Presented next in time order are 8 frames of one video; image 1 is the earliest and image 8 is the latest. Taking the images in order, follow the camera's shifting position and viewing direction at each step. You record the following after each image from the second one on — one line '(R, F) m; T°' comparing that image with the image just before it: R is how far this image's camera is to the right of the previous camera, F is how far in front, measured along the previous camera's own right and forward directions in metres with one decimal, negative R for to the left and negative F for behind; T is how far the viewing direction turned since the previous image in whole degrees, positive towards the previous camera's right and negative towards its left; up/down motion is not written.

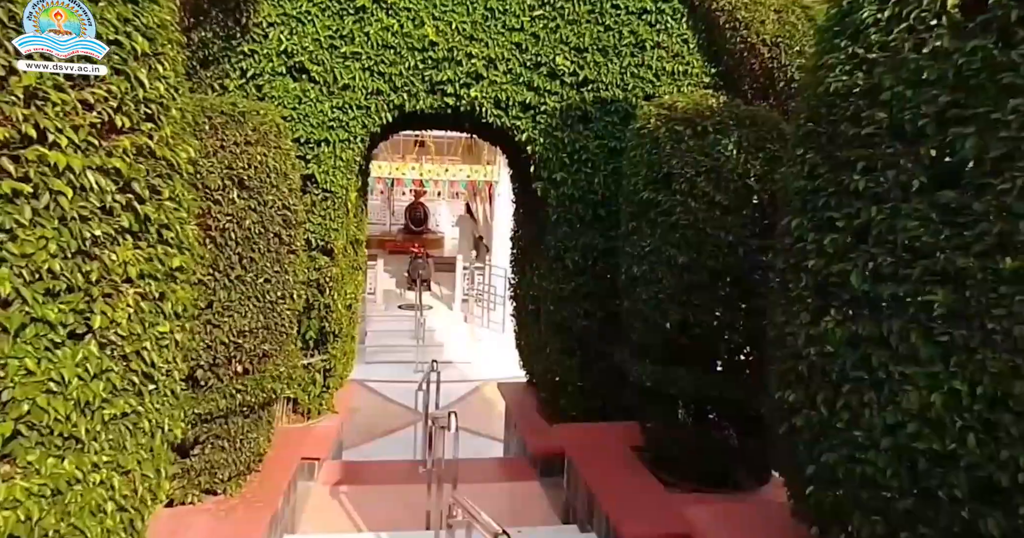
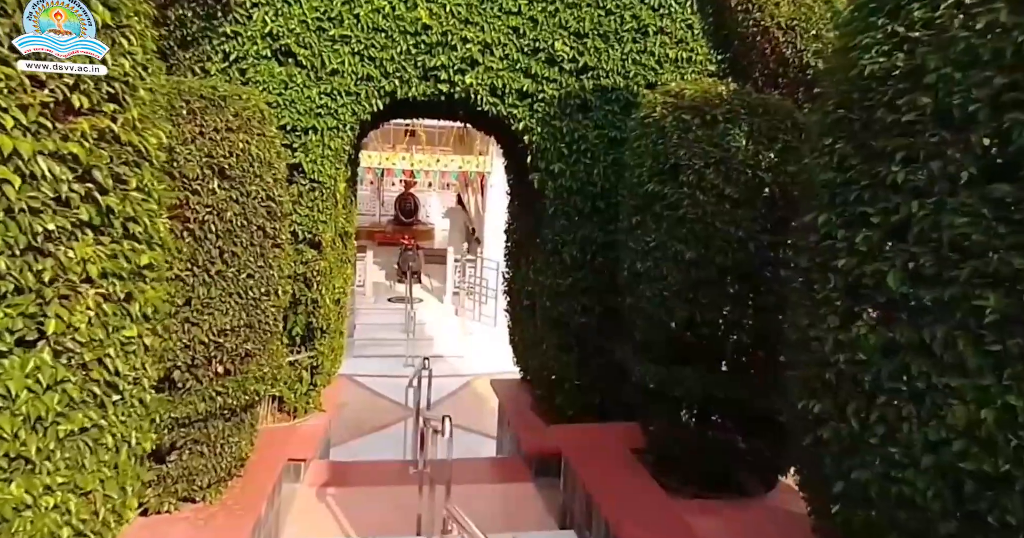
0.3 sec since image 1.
(0.0, +0.2) m; +1°
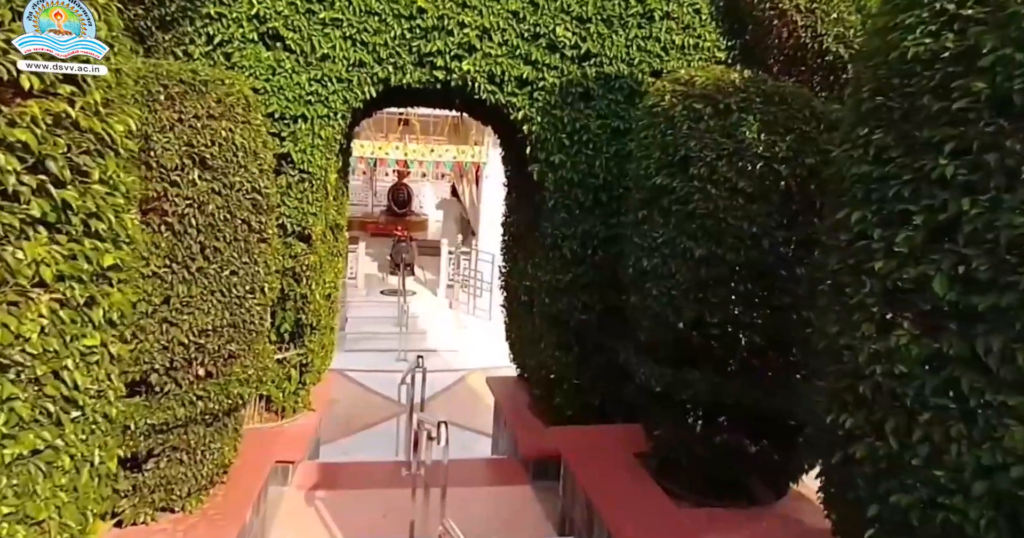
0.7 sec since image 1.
(0.0, +0.2) m; +1°
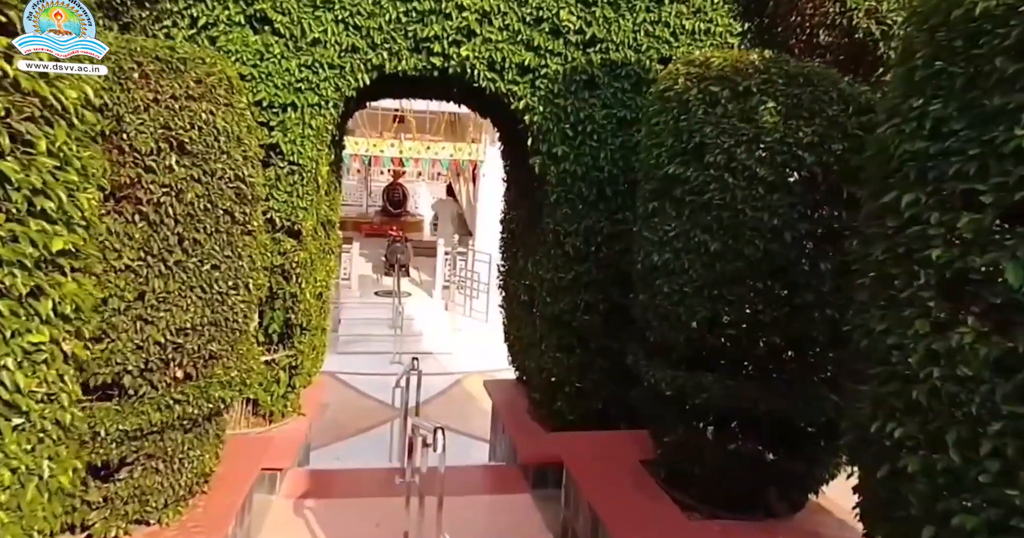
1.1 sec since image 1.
(0.0, +0.2) m; 0°
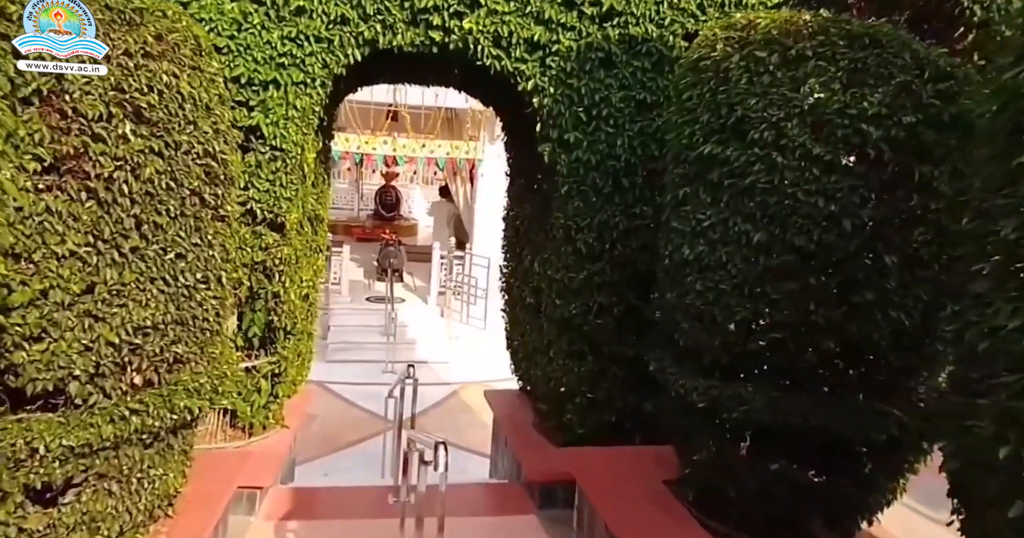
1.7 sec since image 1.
(-0.1, +0.4) m; +1°
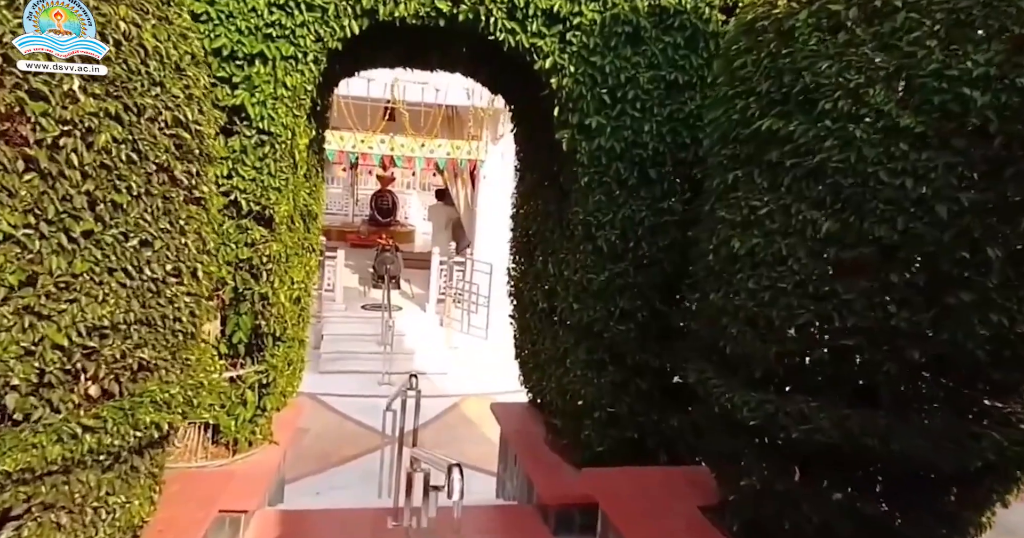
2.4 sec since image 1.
(-0.1, +0.3) m; 0°
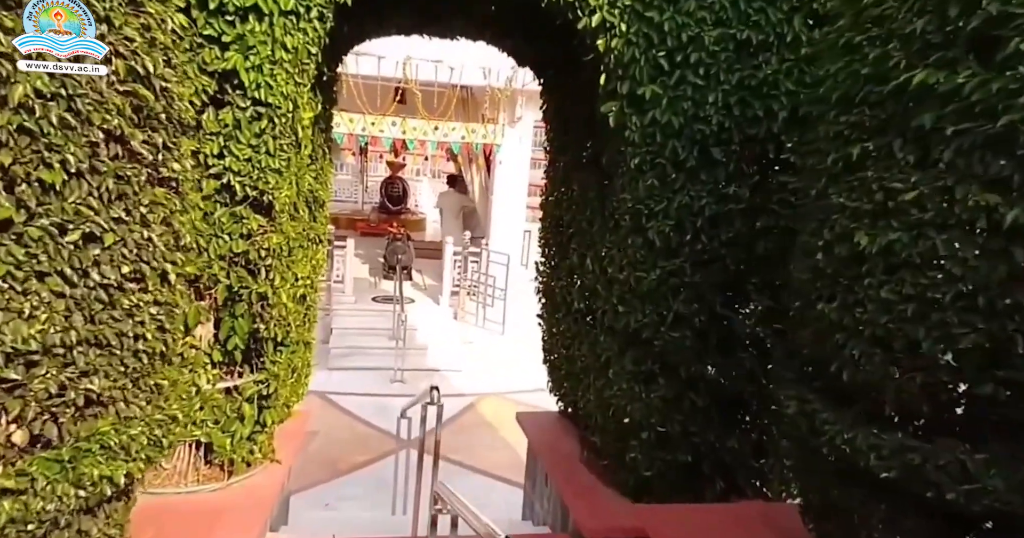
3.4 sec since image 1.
(-0.1, +0.5) m; -1°
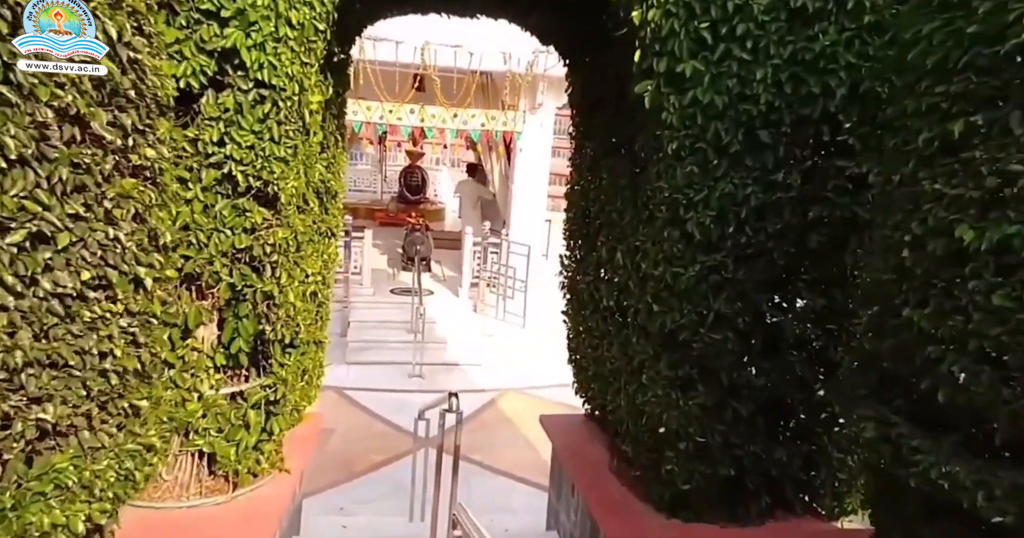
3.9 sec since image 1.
(0.0, +0.3) m; -2°
